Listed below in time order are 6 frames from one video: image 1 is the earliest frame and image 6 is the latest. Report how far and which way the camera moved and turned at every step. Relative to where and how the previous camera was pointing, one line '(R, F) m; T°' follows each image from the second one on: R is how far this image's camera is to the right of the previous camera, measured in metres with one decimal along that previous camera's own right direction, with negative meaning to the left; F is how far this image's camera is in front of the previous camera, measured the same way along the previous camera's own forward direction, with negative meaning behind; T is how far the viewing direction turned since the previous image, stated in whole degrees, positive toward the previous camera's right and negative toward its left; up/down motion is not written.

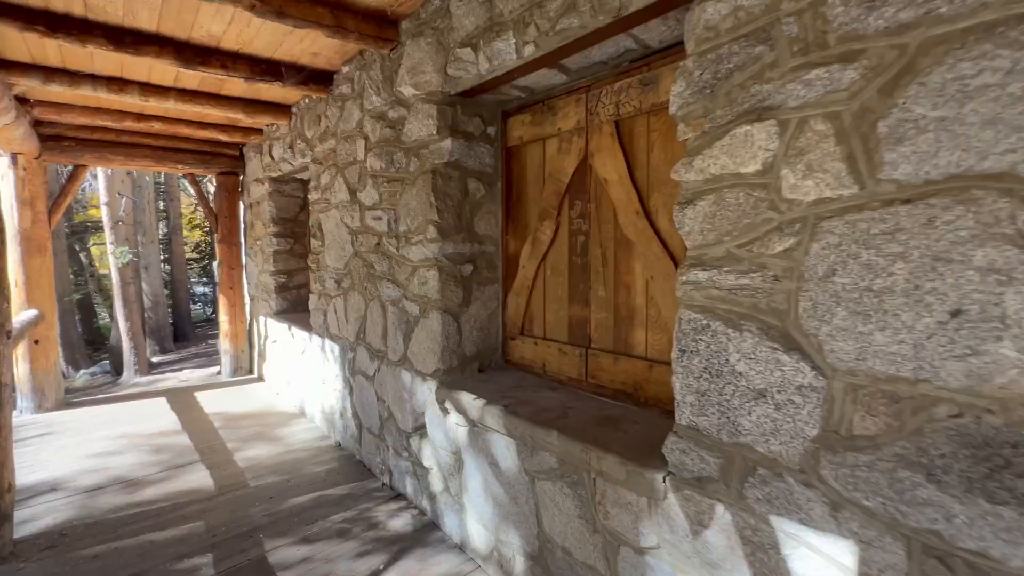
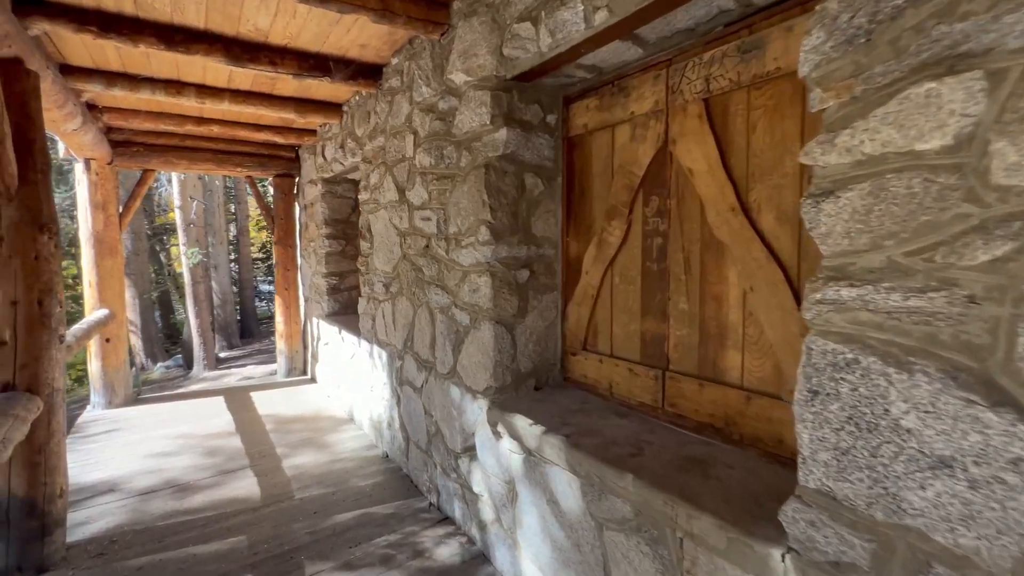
(0.0, +0.2) m; -6°
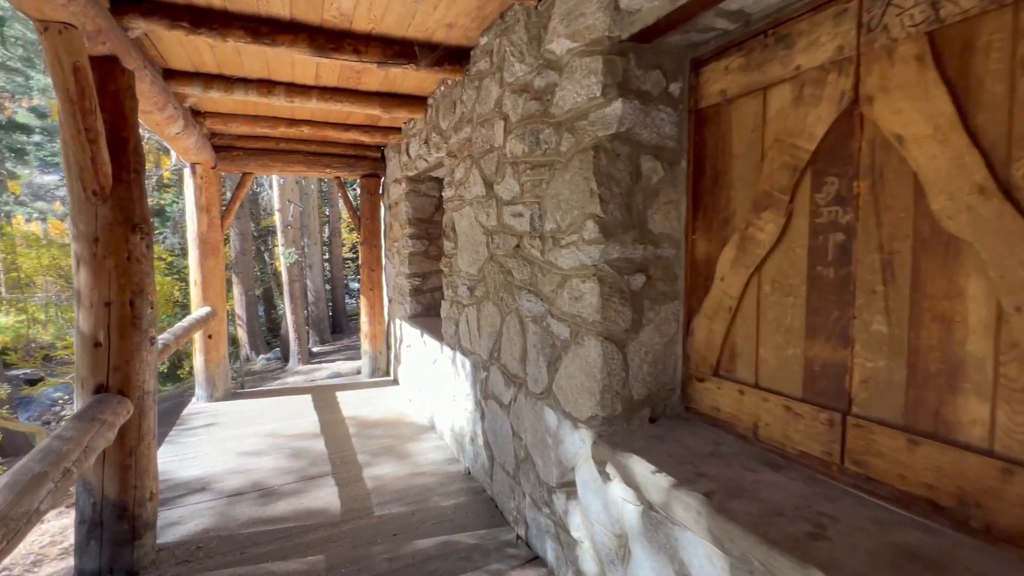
(-0.1, +0.3) m; -9°
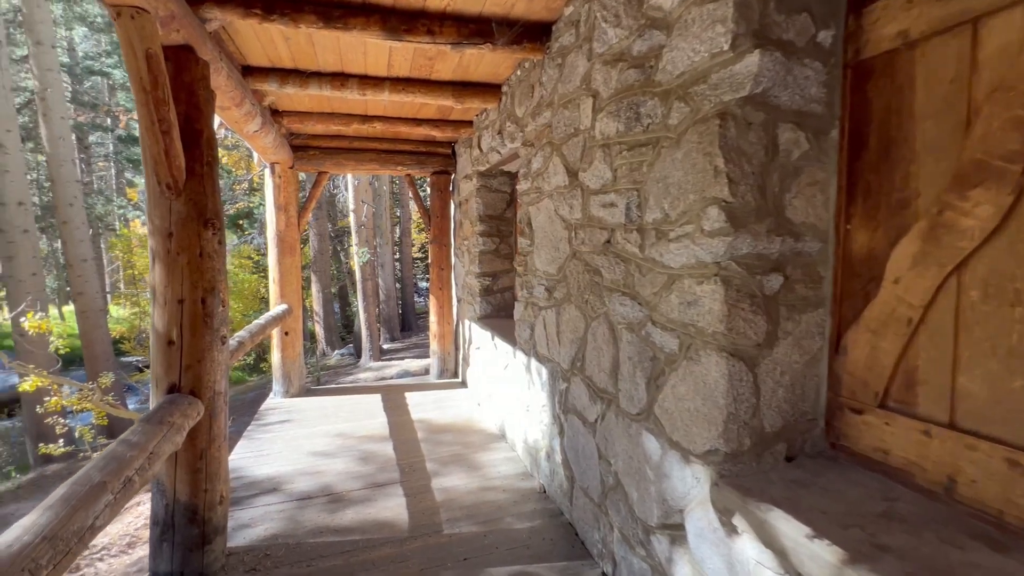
(-0.1, +0.3) m; -8°
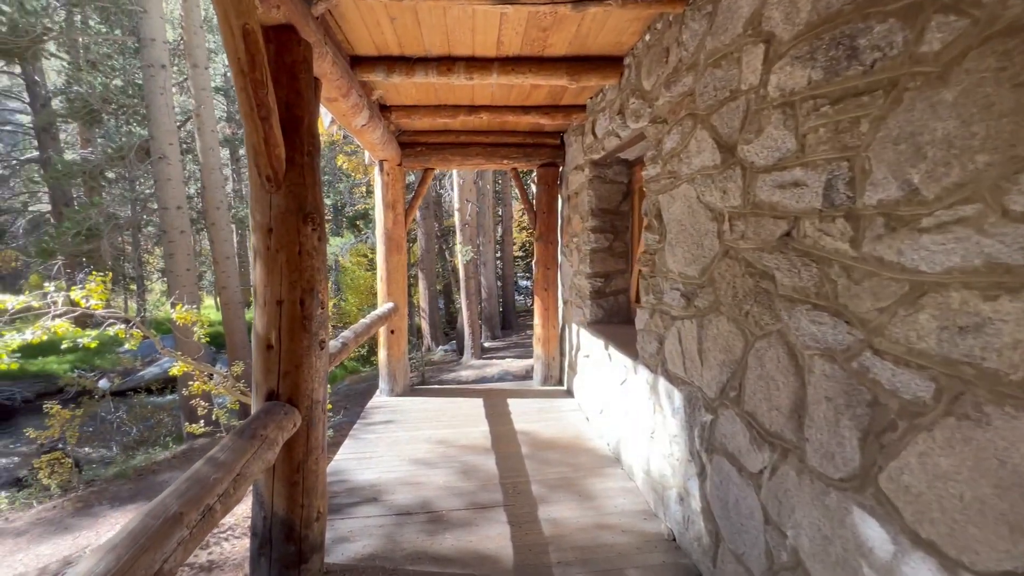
(-0.1, +0.4) m; -12°
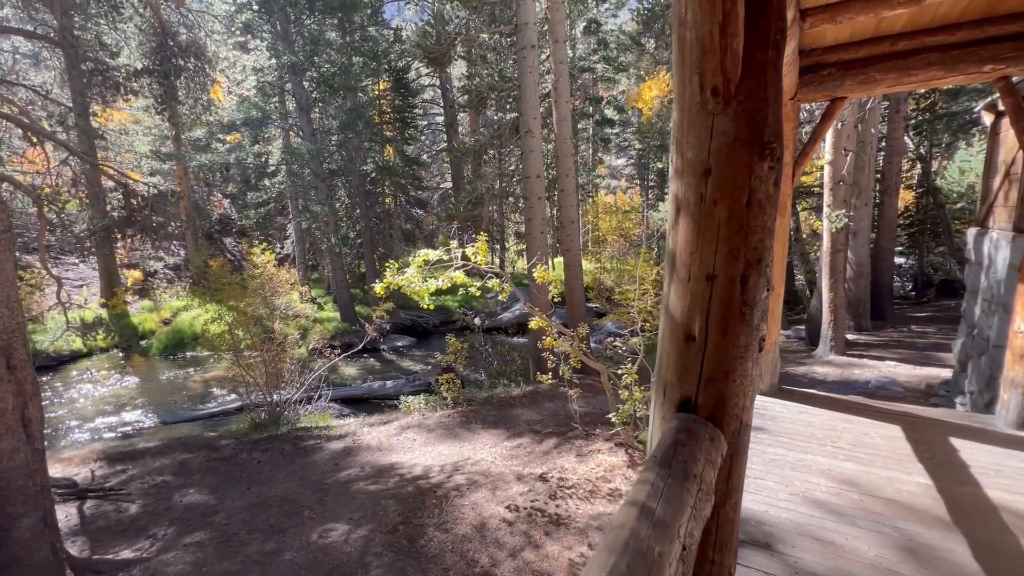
(-0.6, +0.5) m; -37°
